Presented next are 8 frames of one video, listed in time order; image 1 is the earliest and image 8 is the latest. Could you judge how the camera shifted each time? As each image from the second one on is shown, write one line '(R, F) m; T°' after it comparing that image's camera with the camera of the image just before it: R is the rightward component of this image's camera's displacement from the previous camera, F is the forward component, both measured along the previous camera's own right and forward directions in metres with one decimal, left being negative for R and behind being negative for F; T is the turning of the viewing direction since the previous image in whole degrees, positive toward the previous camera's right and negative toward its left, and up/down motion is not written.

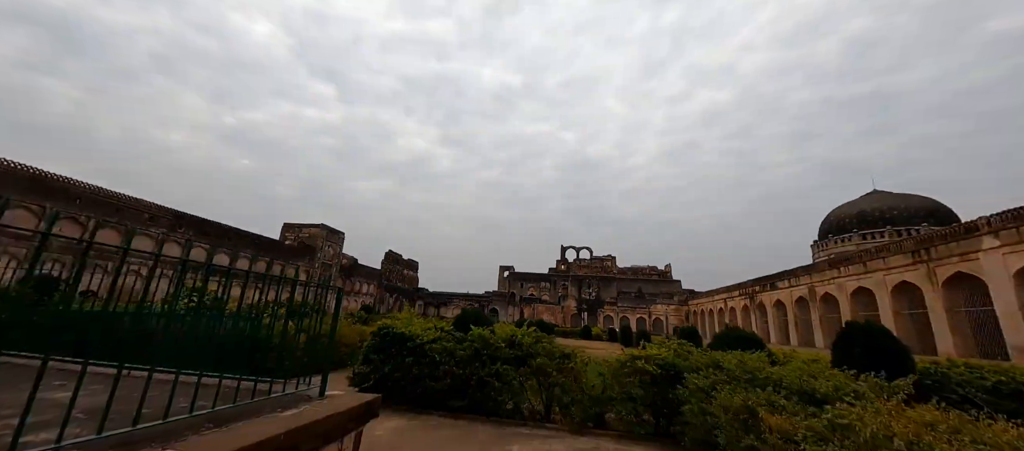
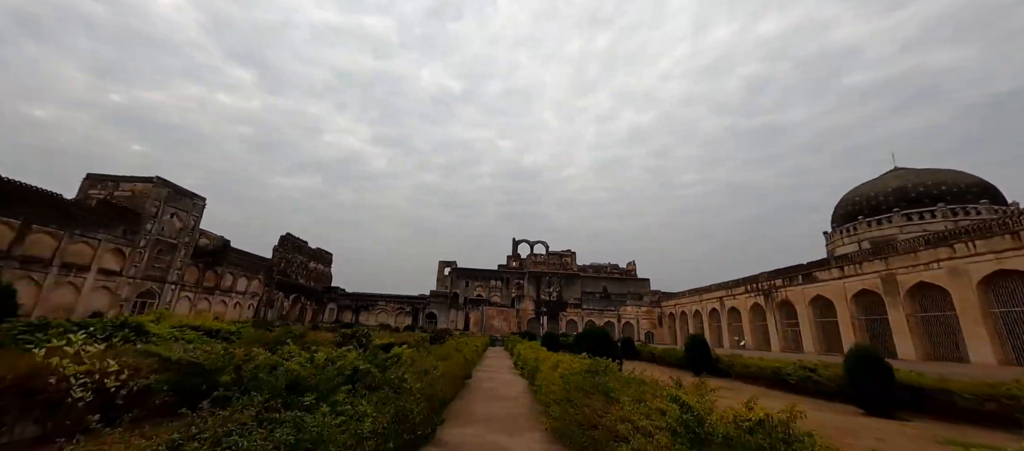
(-1.2, +12.7) m; +9°
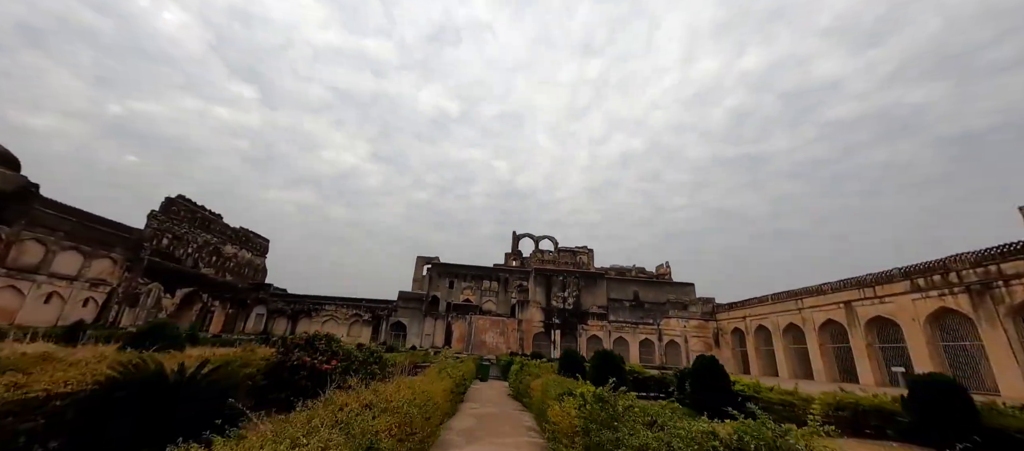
(-0.6, +14.7) m; +1°
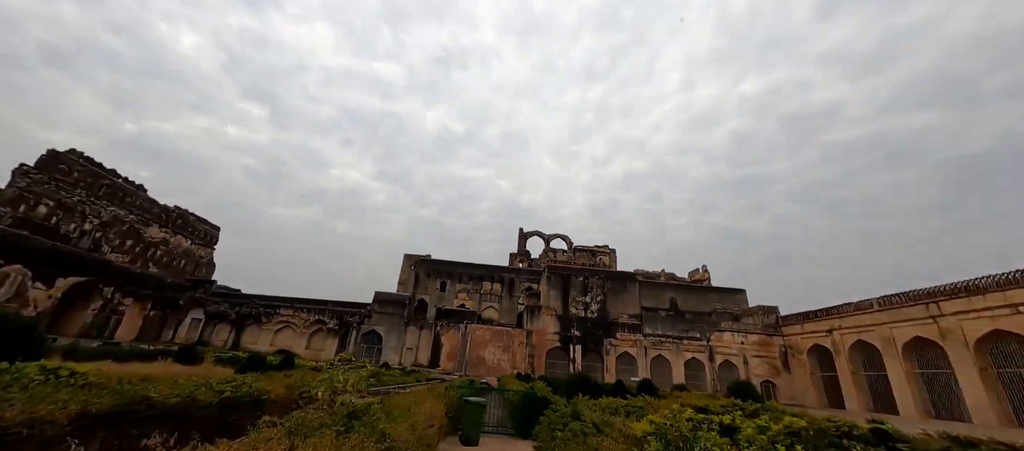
(-0.2, +8.3) m; -1°
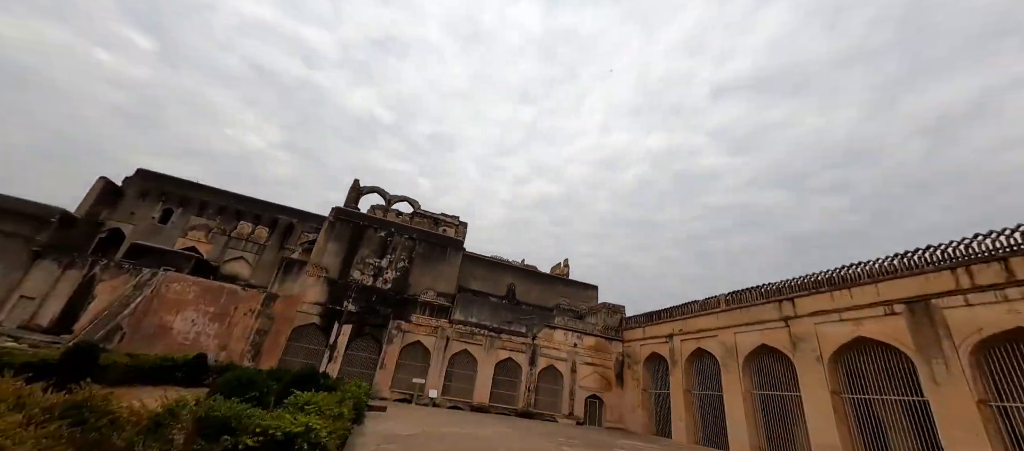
(+8.2, +8.0) m; +11°
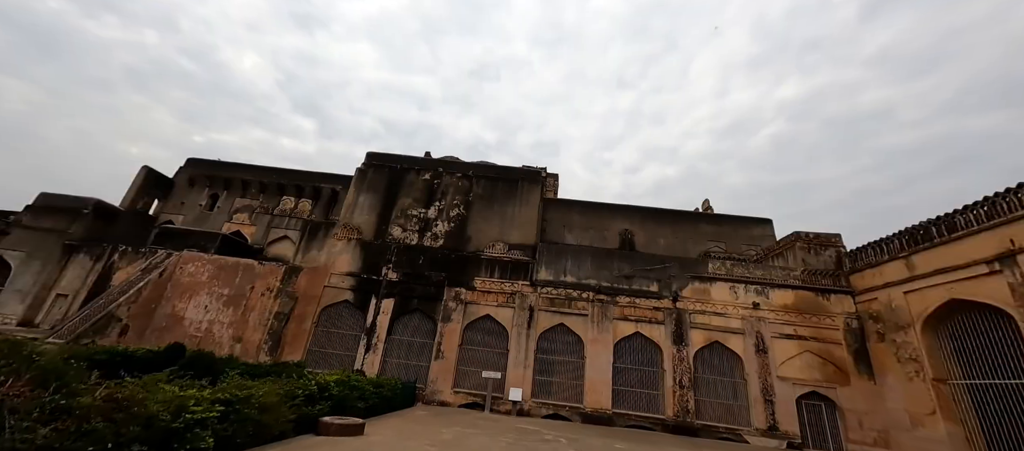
(+0.7, +8.4) m; -18°
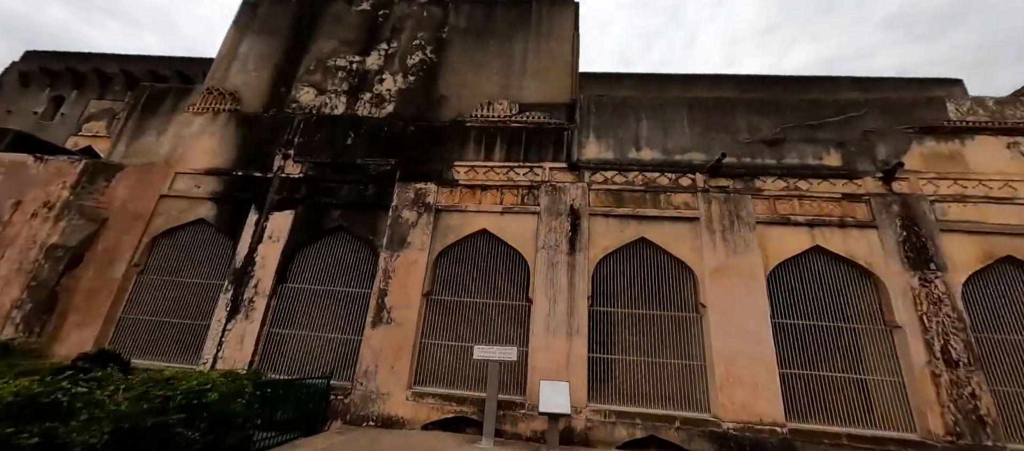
(-0.3, +7.4) m; 0°
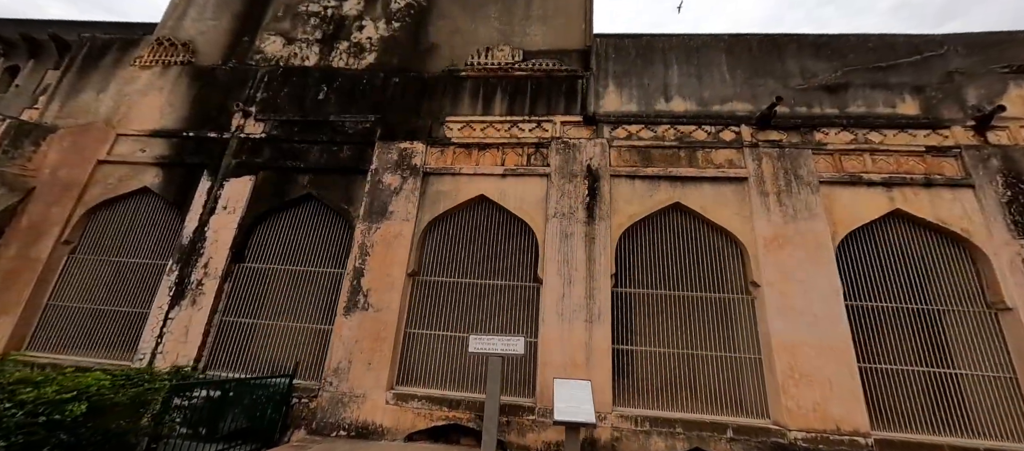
(-0.1, +1.2) m; 0°
